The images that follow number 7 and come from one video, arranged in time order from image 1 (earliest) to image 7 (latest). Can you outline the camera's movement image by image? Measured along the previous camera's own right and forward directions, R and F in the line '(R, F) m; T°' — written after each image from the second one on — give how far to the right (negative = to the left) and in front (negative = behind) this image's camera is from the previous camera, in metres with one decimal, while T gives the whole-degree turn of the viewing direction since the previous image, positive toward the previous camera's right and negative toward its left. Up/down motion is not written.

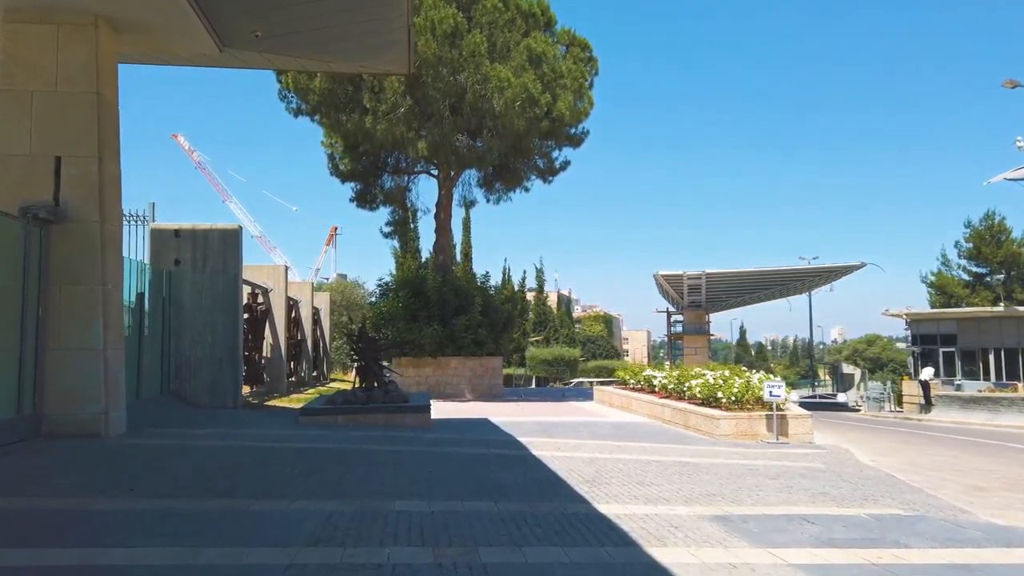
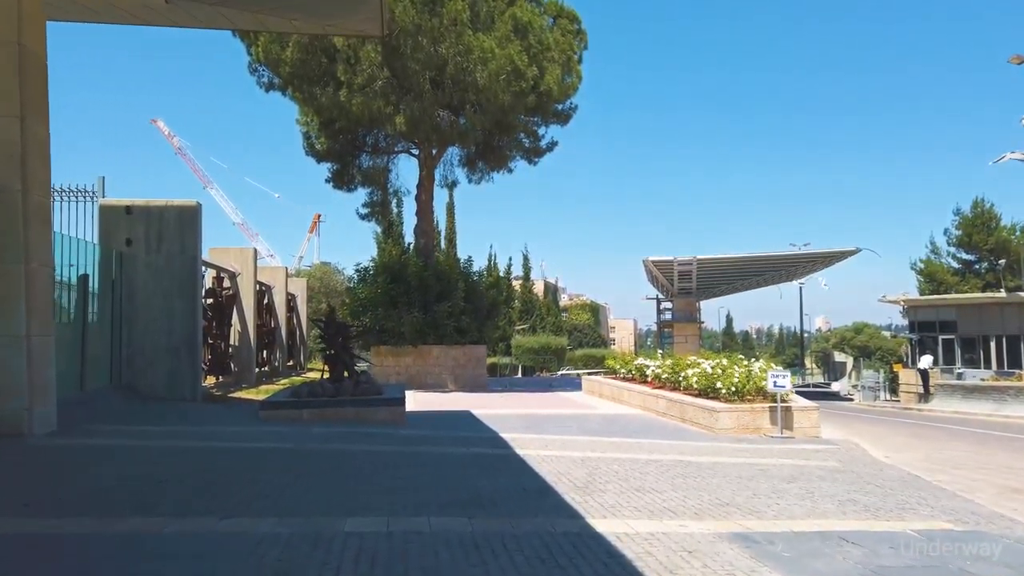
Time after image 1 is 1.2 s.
(+0.1, +1.4) m; +1°
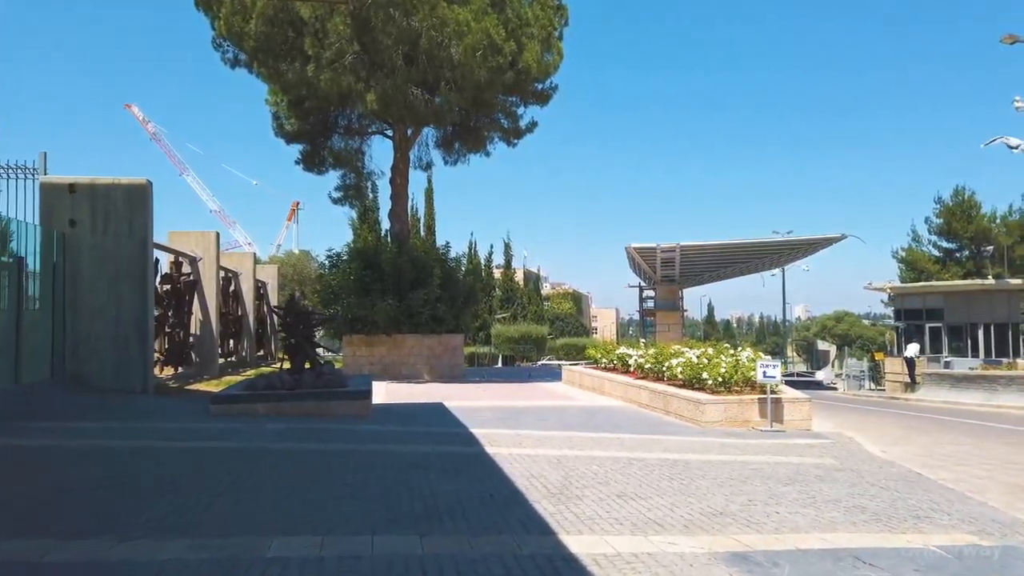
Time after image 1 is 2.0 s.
(+0.2, +1.0) m; +1°
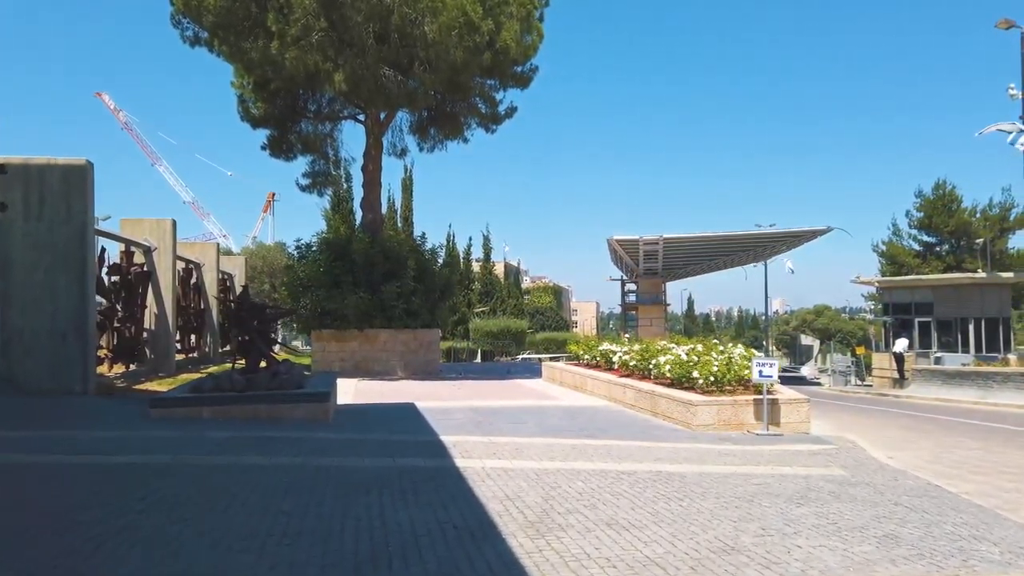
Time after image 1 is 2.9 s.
(+0.1, +1.2) m; +1°
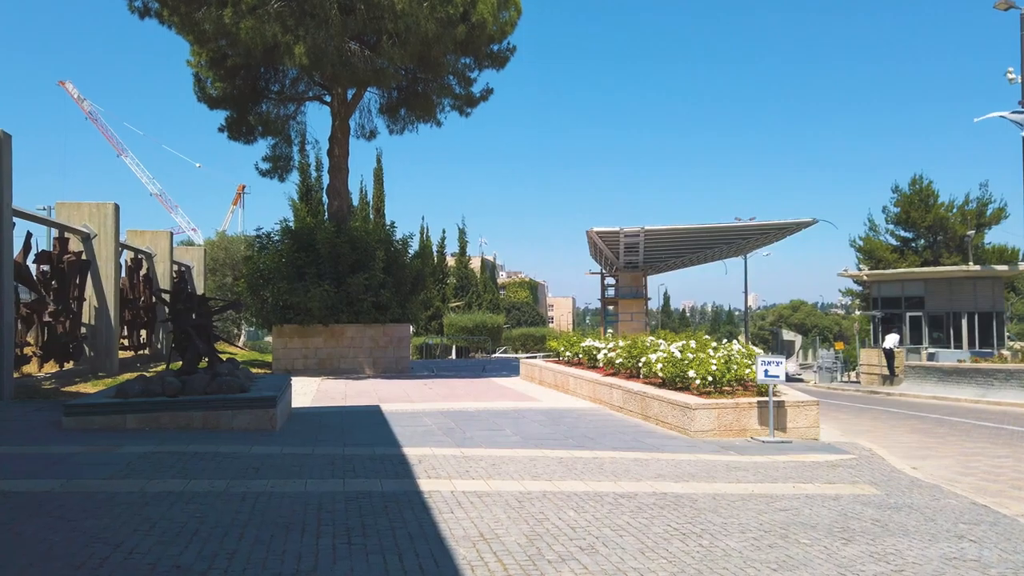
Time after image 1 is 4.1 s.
(0.0, +1.6) m; +2°
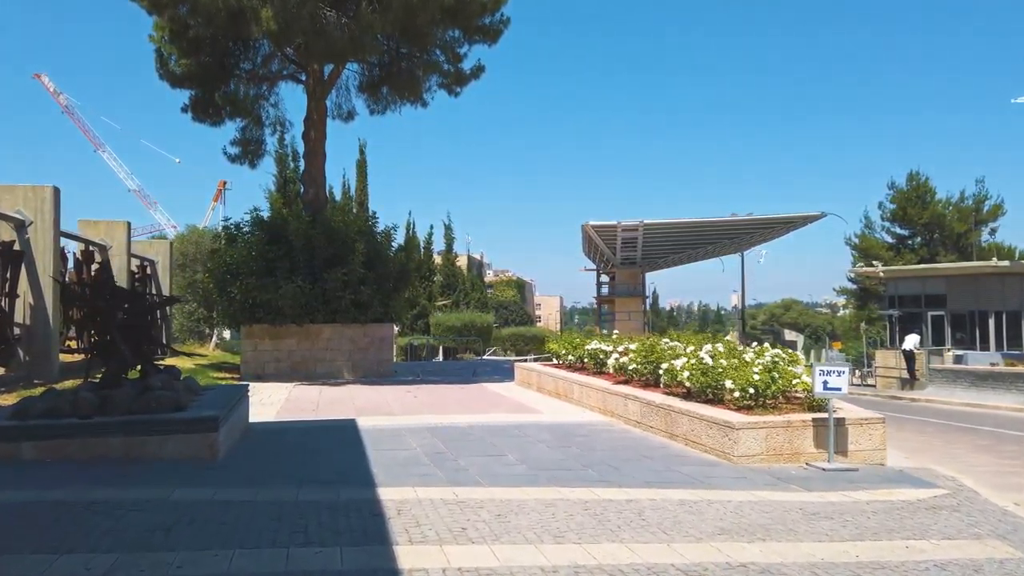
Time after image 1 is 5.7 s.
(-0.2, +2.2) m; +1°
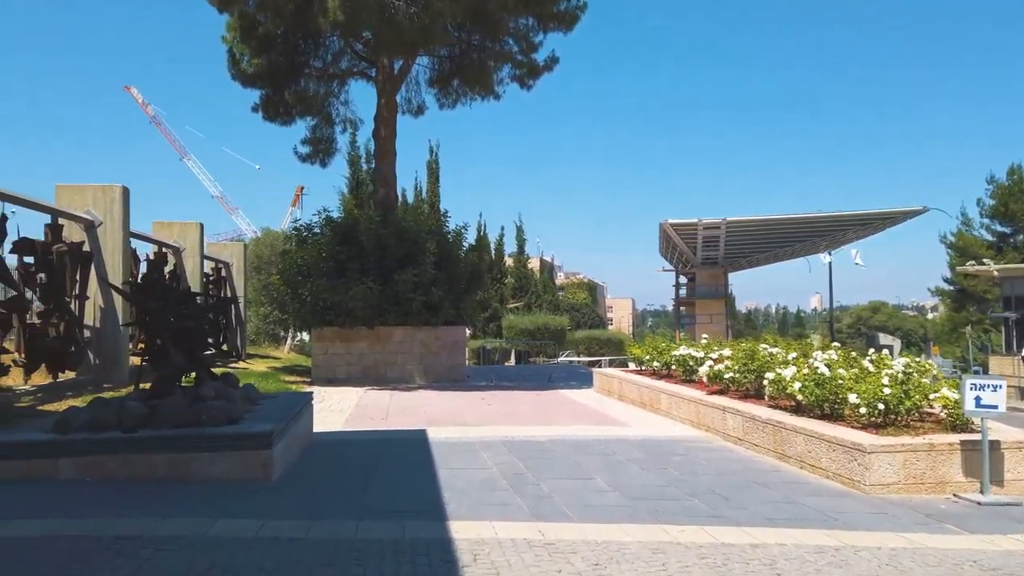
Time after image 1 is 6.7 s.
(-0.2, +1.2) m; -5°
